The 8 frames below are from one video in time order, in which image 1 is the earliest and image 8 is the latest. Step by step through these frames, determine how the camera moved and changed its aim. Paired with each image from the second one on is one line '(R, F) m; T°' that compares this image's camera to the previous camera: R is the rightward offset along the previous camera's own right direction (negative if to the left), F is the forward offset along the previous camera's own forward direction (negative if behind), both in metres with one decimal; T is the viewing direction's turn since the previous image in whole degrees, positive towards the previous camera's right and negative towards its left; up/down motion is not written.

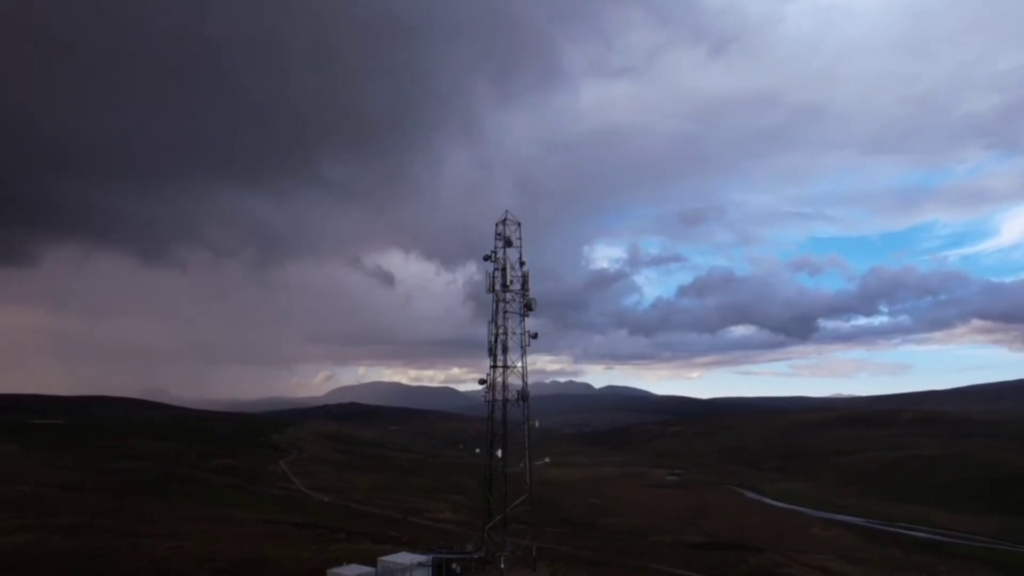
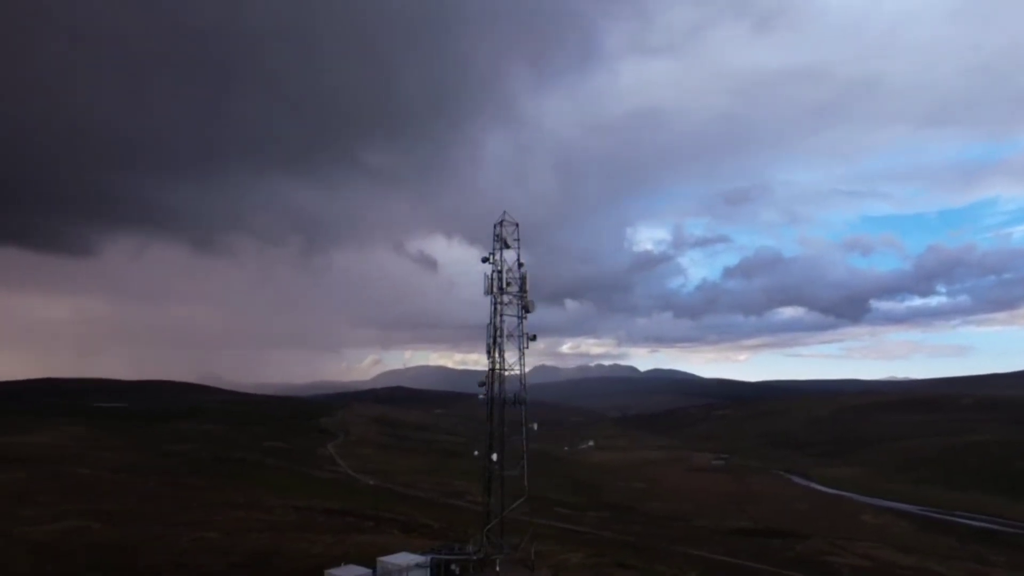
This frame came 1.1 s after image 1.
(+0.7, +0.1) m; -4°
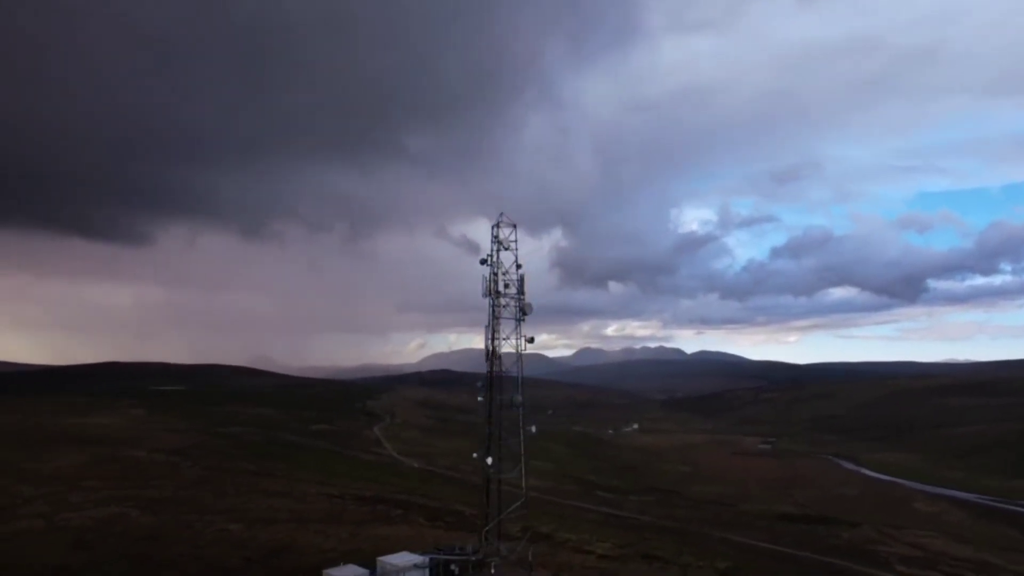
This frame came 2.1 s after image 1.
(+0.7, +0.1) m; -4°
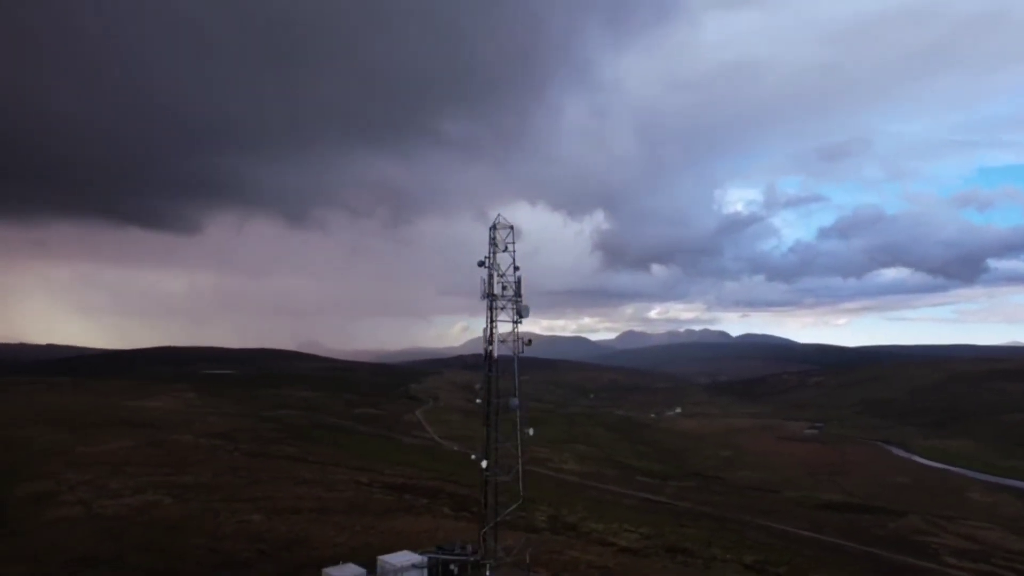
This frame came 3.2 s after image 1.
(+0.7, +0.1) m; -4°
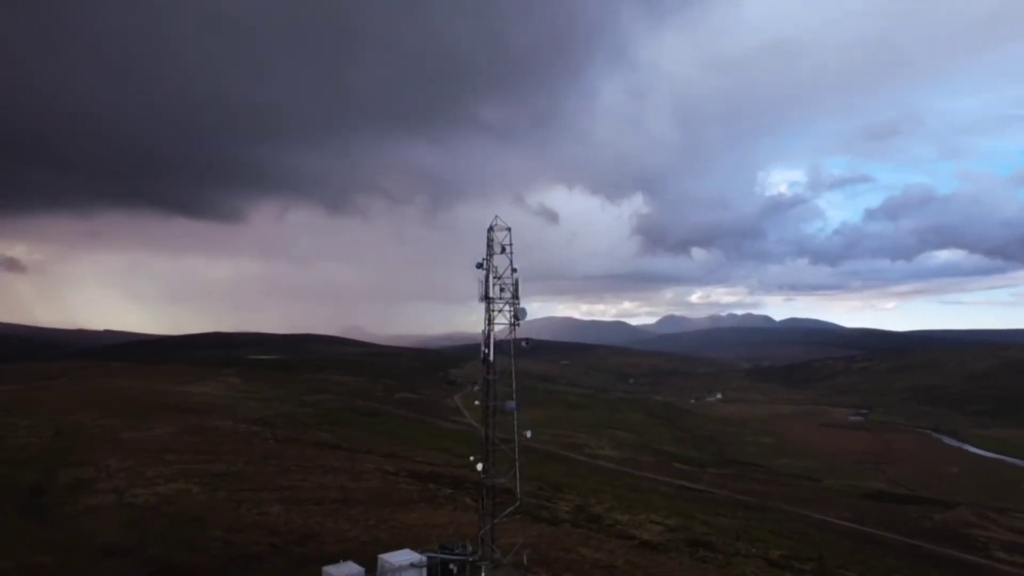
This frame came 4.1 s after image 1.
(+0.6, +0.1) m; -3°
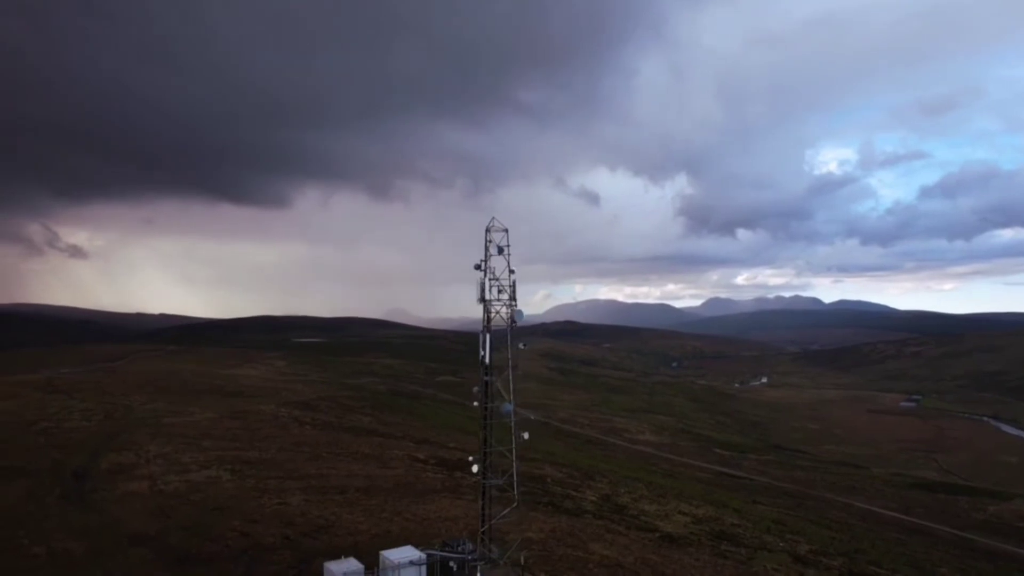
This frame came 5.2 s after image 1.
(+0.7, +0.1) m; -4°
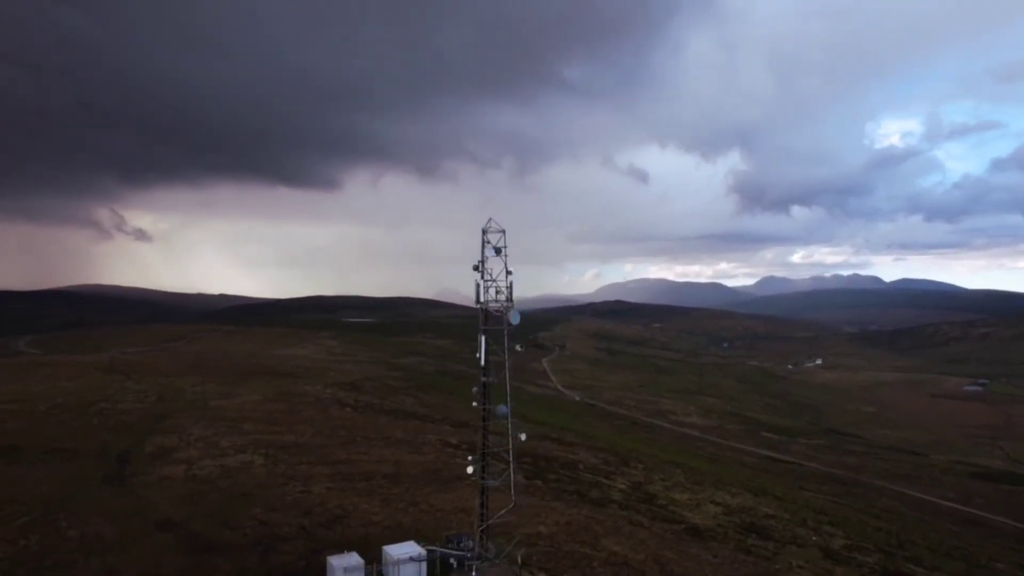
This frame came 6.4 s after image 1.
(+0.8, +0.1) m; -4°
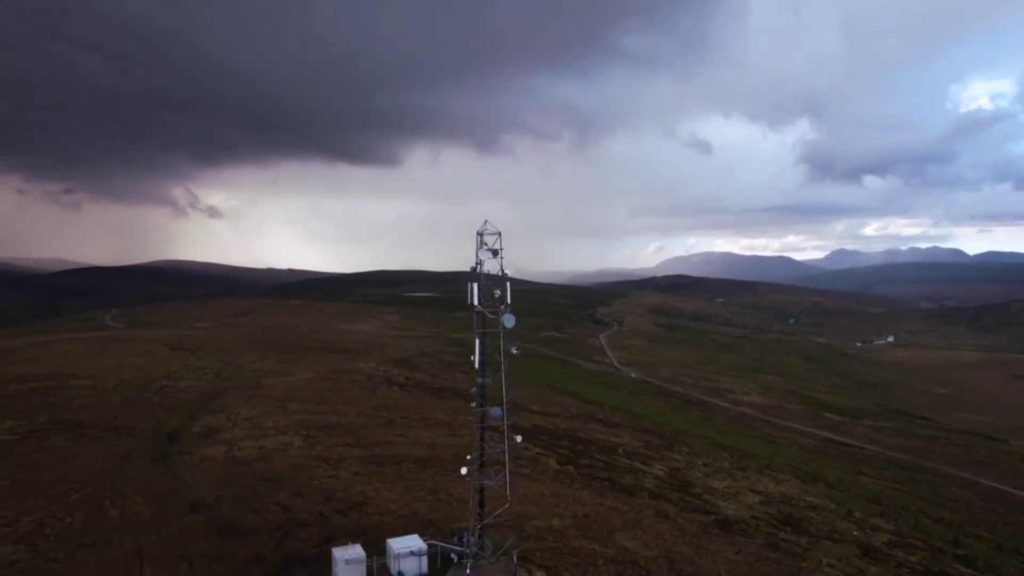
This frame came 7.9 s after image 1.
(+0.9, +0.1) m; -5°
